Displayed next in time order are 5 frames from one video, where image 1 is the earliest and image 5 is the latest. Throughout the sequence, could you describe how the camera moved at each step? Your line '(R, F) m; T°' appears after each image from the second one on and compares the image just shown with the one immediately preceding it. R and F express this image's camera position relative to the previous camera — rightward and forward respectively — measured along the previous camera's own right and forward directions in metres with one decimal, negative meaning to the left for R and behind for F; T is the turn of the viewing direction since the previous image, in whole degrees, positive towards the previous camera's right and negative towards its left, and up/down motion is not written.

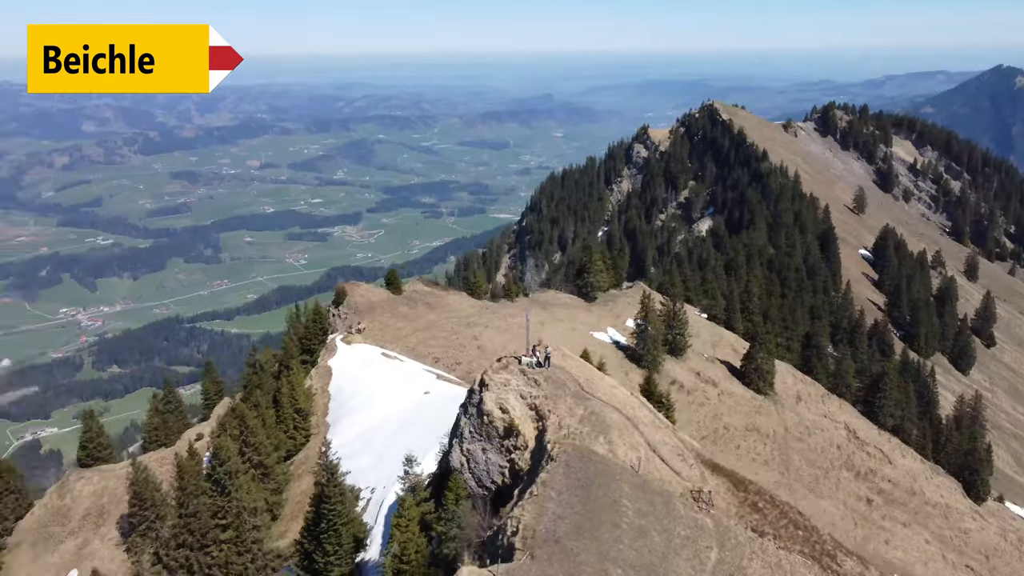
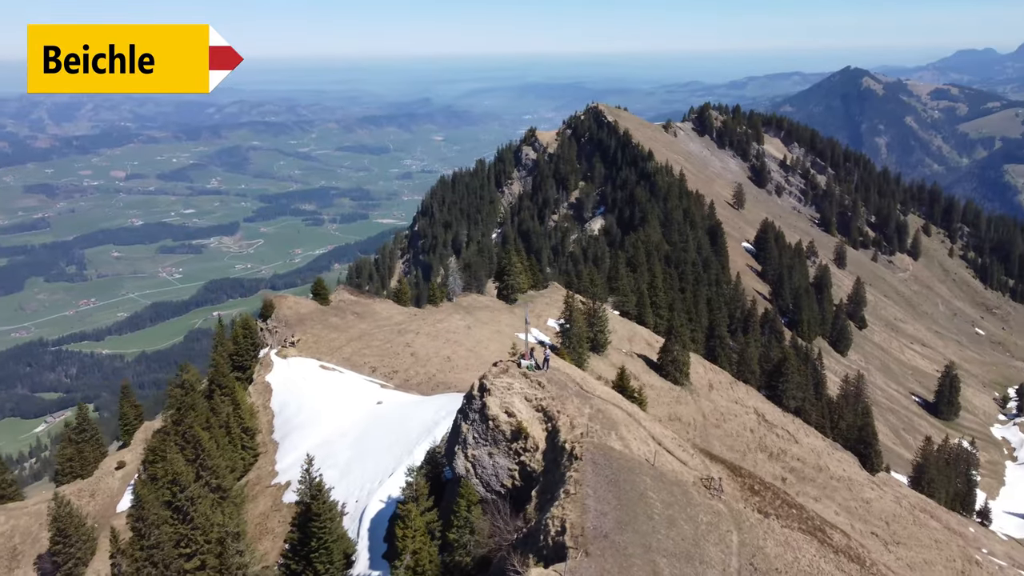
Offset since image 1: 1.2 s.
(-2.6, 0.0) m; +8°
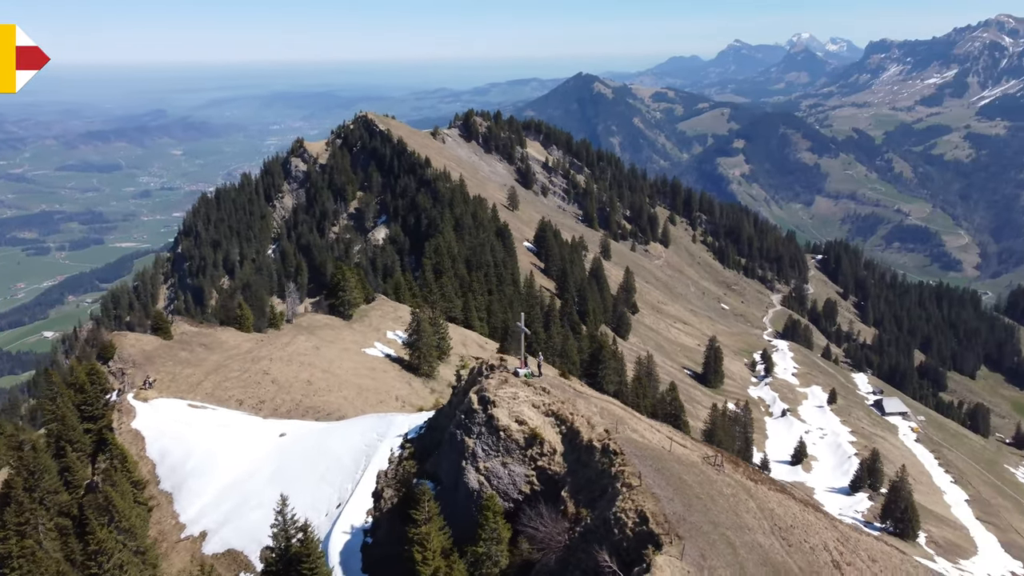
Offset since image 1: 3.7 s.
(-5.4, +0.3) m; +17°
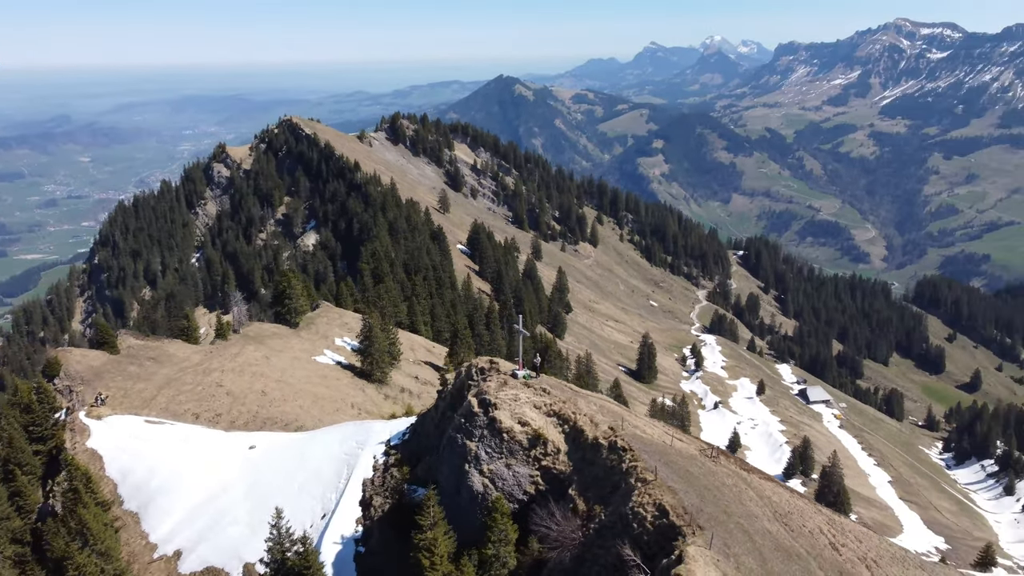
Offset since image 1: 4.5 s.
(-1.7, -0.1) m; +5°
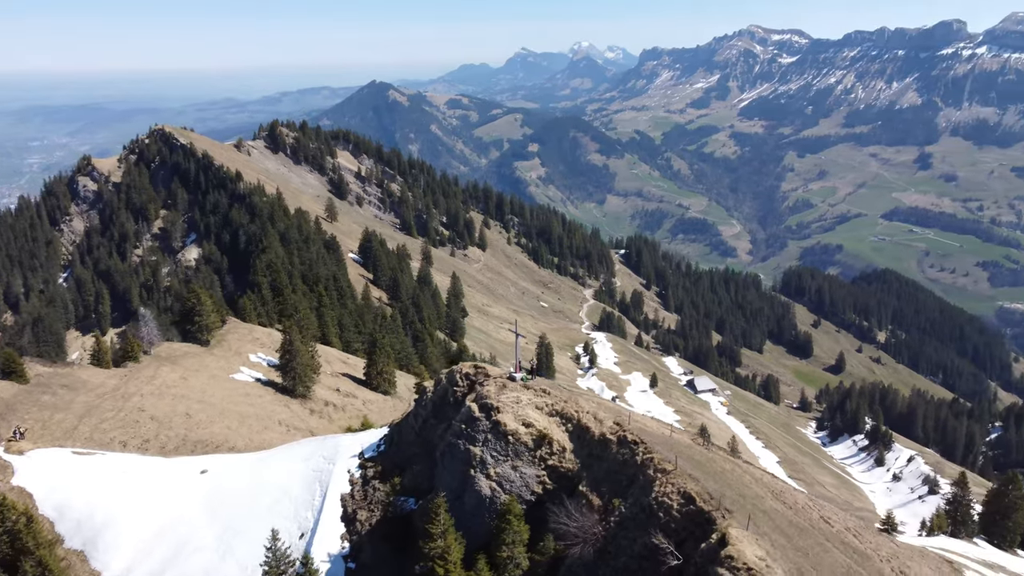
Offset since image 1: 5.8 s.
(-2.8, 0.0) m; +8°
